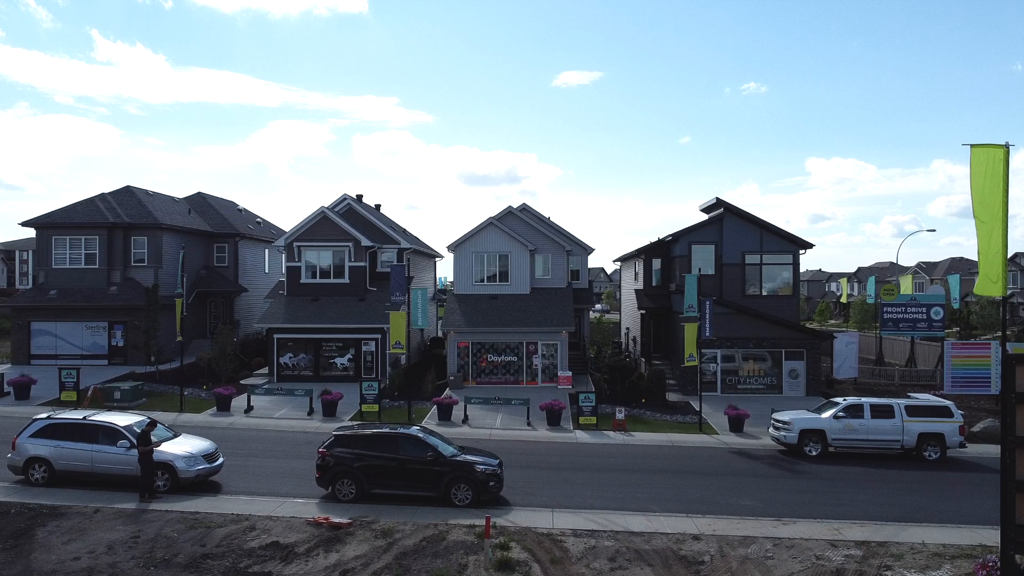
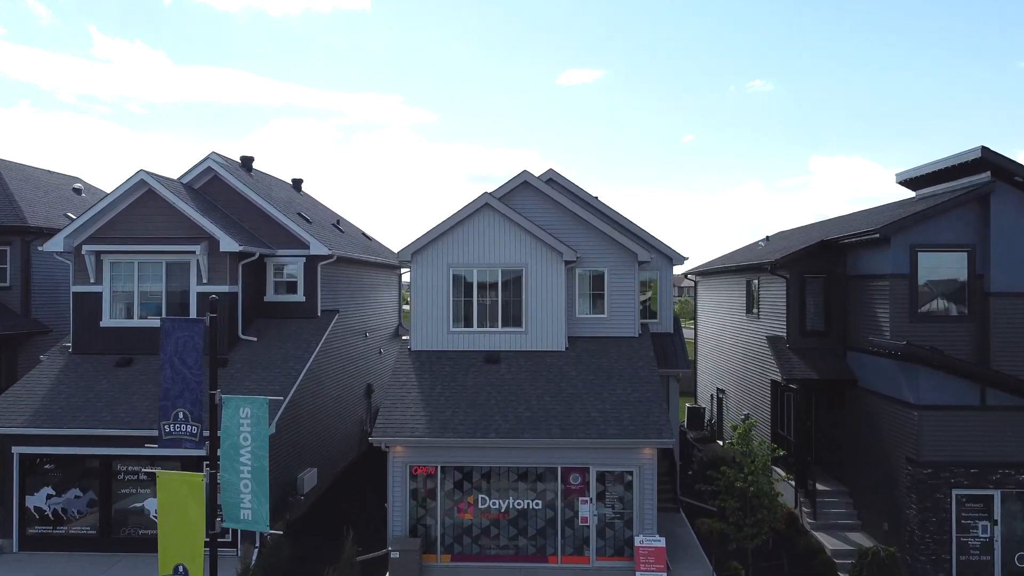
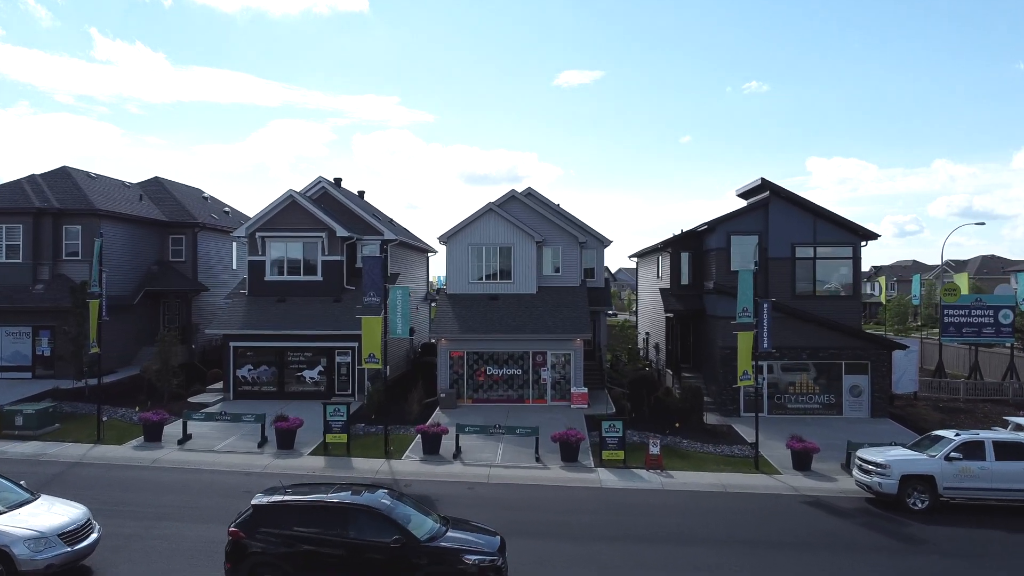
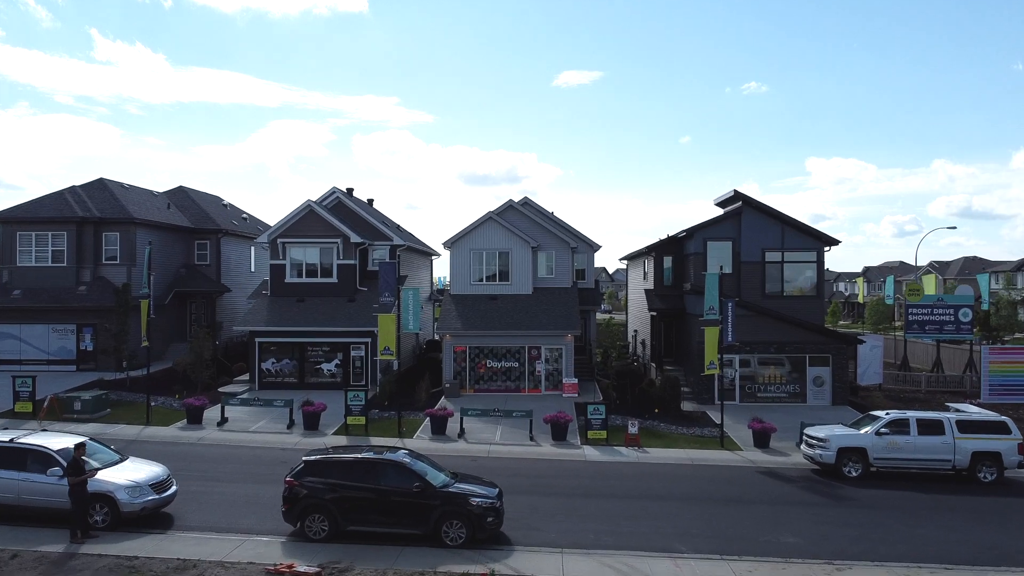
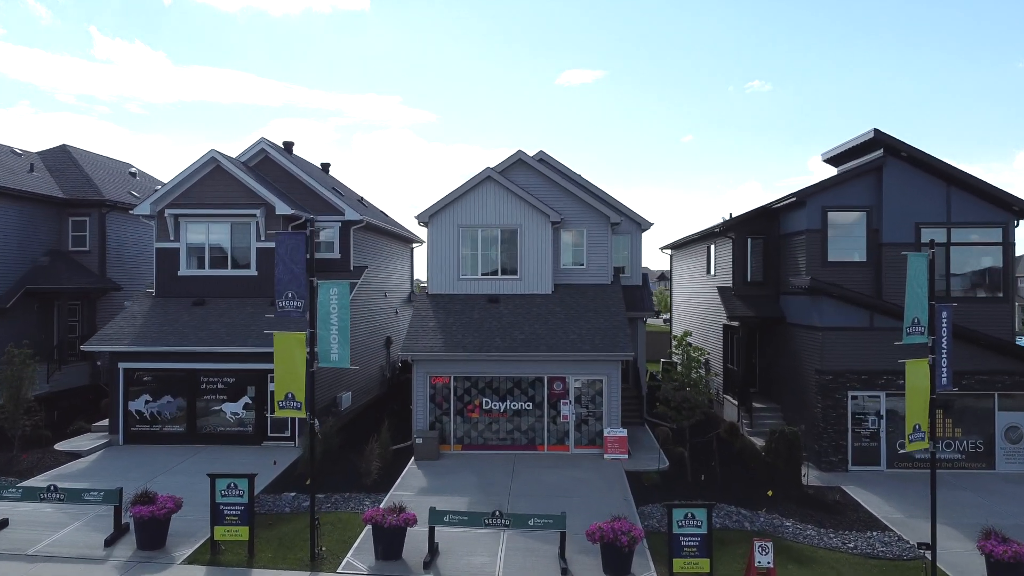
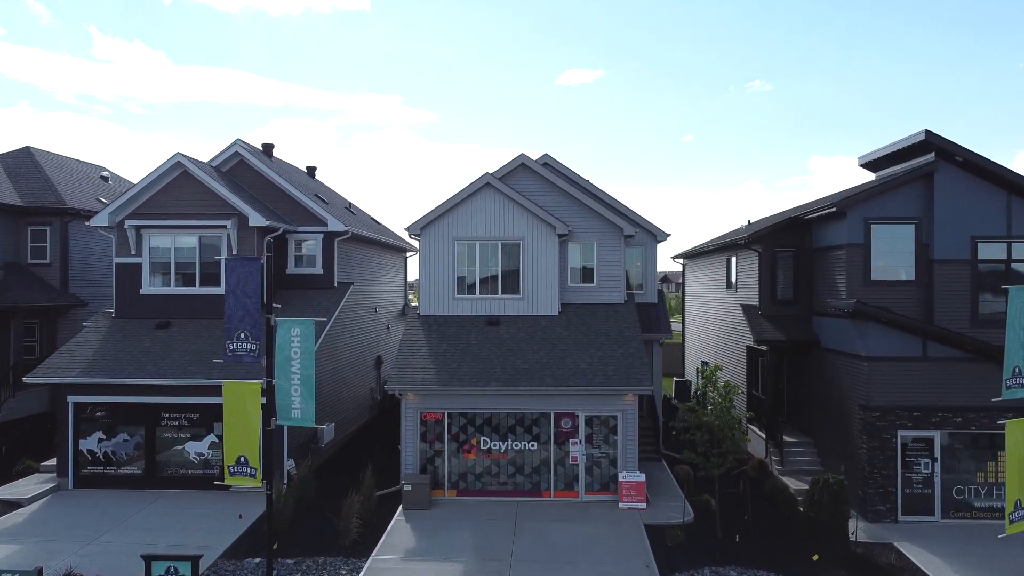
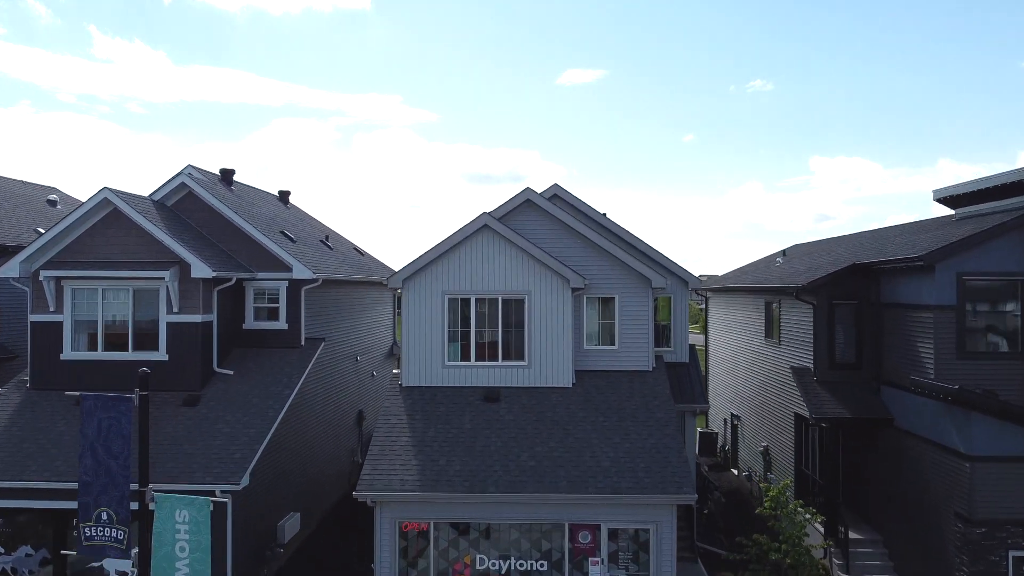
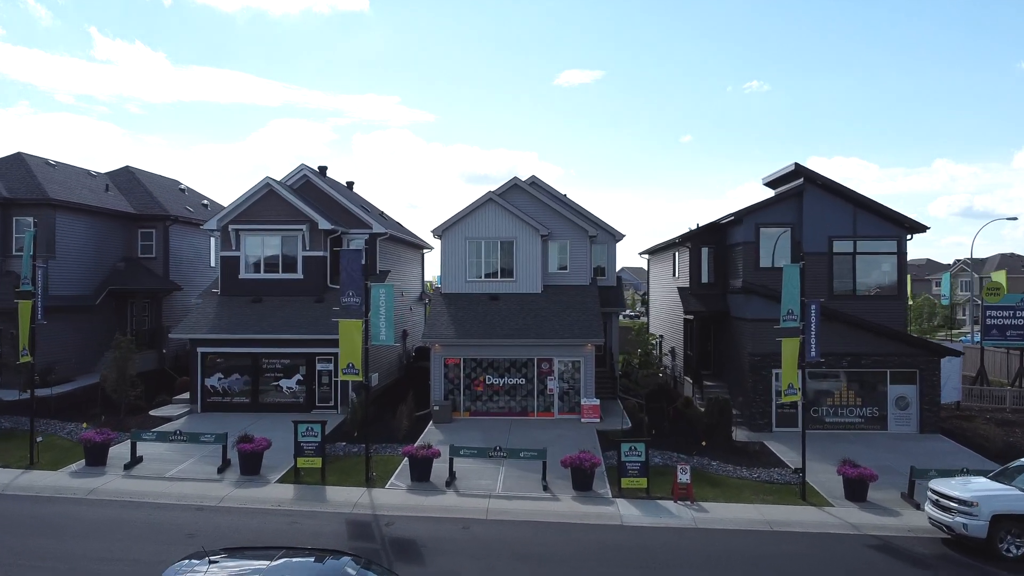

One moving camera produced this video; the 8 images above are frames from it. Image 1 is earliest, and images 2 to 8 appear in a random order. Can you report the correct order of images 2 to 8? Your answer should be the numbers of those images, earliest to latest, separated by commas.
4, 3, 8, 5, 6, 2, 7
